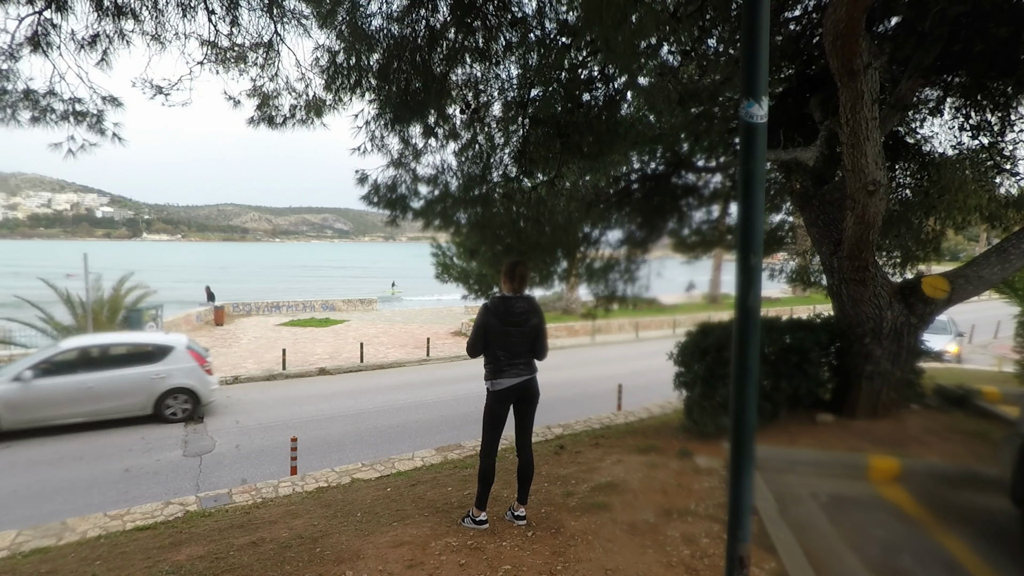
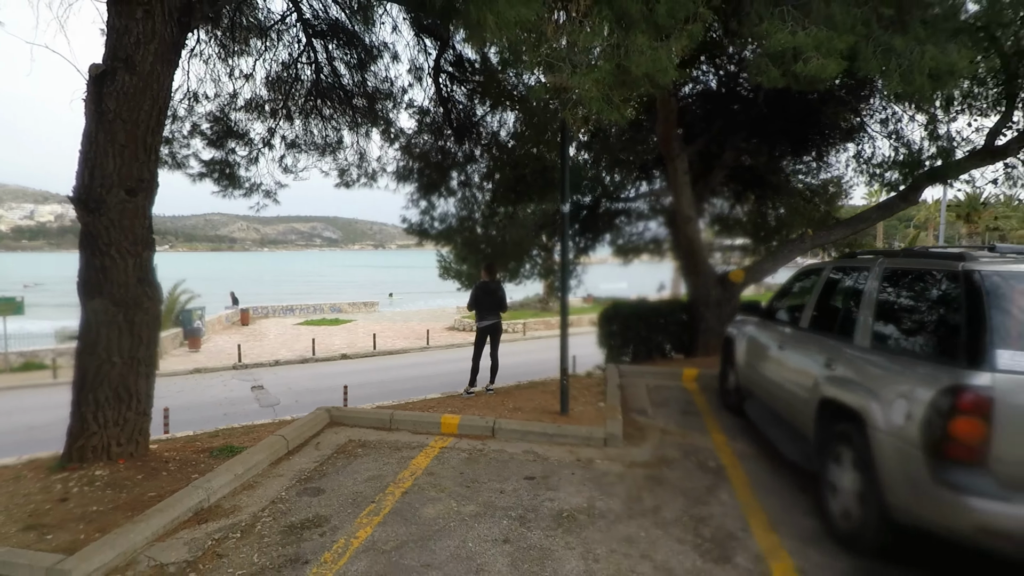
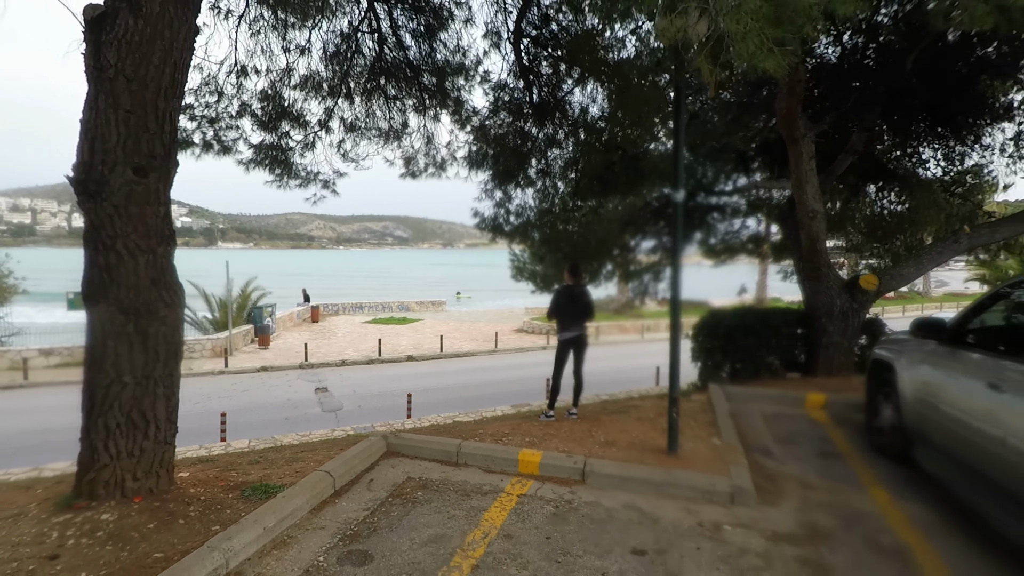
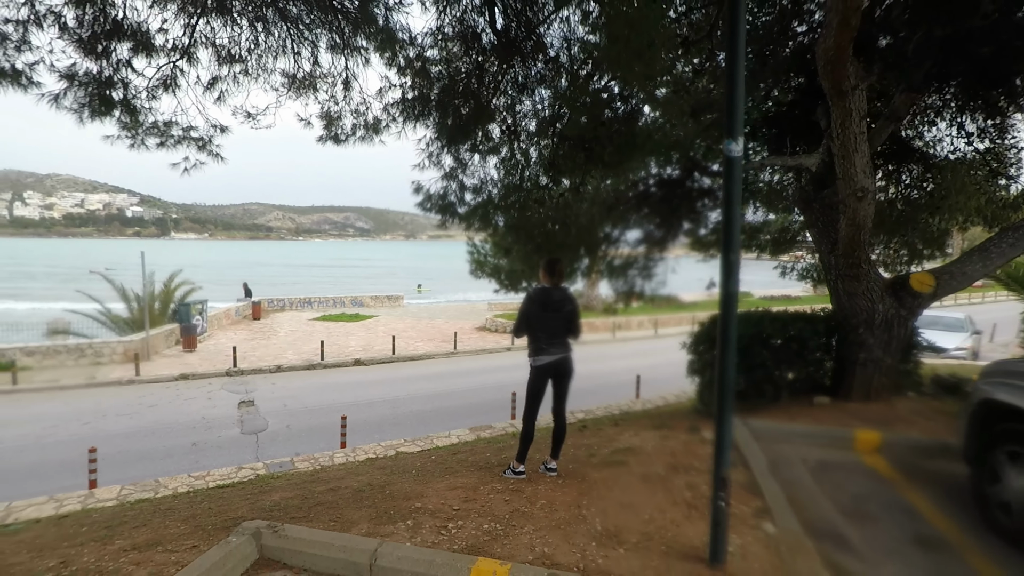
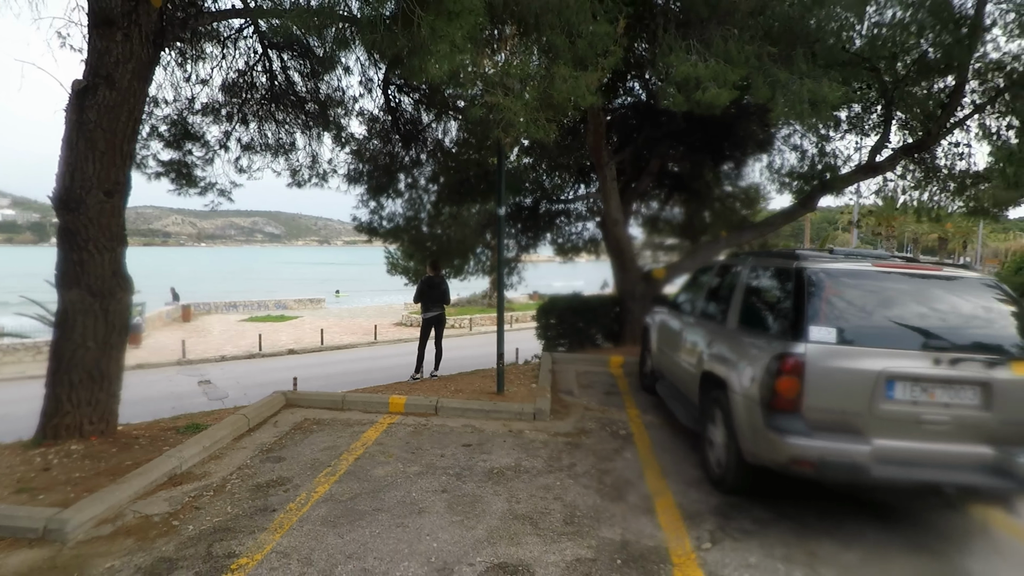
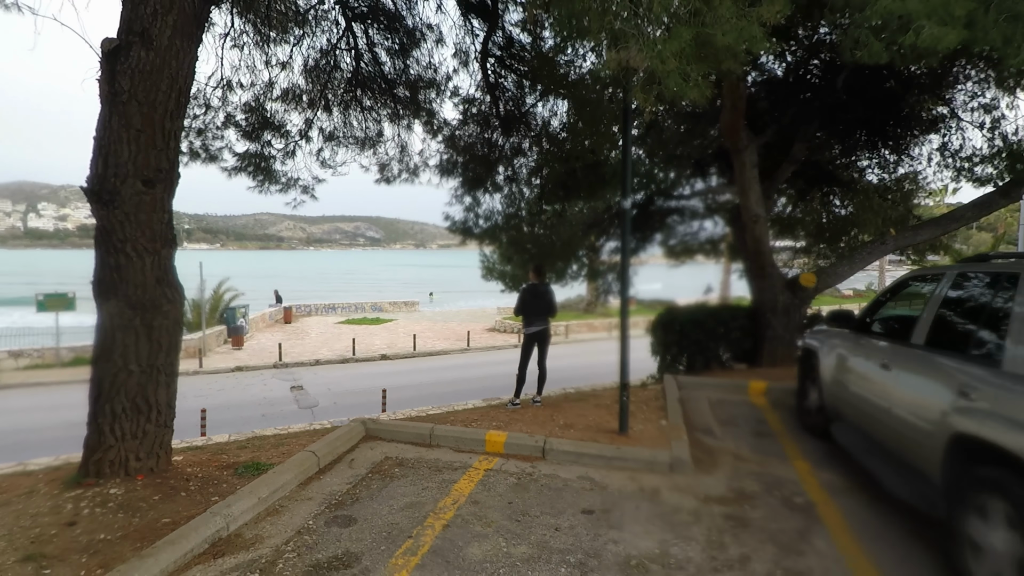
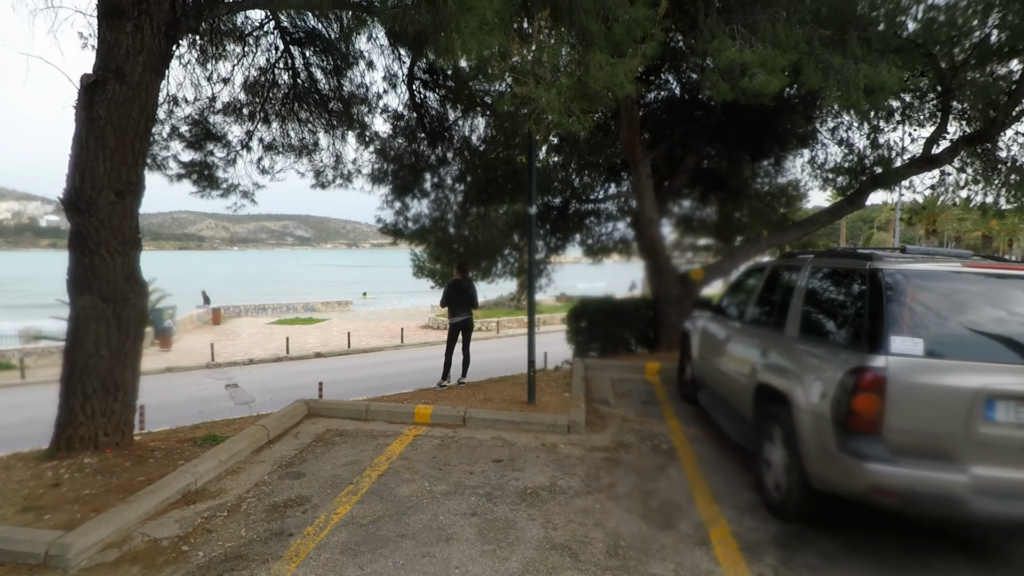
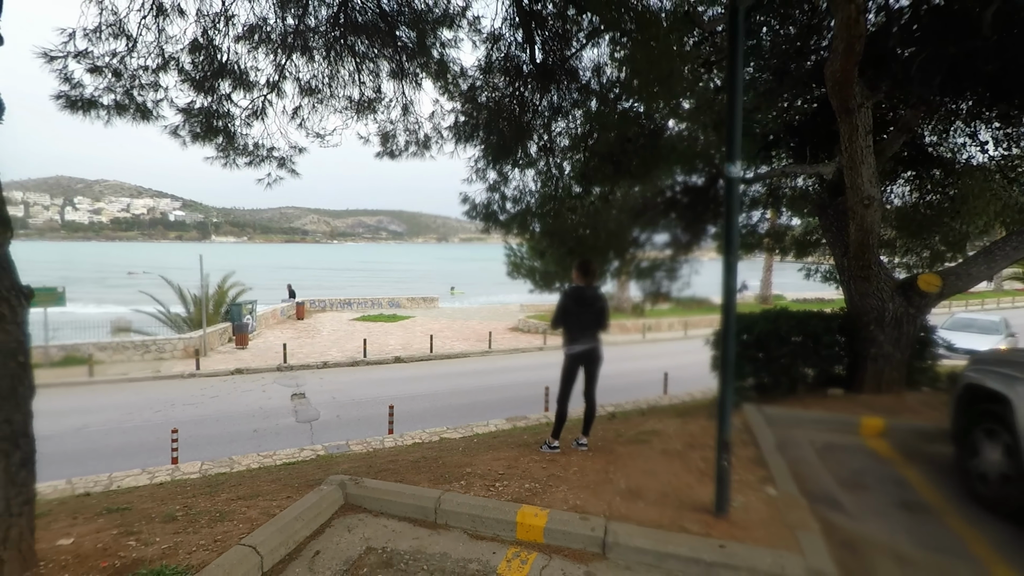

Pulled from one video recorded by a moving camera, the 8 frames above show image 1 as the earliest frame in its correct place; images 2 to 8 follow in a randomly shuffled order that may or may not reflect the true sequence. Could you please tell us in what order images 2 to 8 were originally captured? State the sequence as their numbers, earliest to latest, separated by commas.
4, 8, 3, 6, 2, 7, 5
